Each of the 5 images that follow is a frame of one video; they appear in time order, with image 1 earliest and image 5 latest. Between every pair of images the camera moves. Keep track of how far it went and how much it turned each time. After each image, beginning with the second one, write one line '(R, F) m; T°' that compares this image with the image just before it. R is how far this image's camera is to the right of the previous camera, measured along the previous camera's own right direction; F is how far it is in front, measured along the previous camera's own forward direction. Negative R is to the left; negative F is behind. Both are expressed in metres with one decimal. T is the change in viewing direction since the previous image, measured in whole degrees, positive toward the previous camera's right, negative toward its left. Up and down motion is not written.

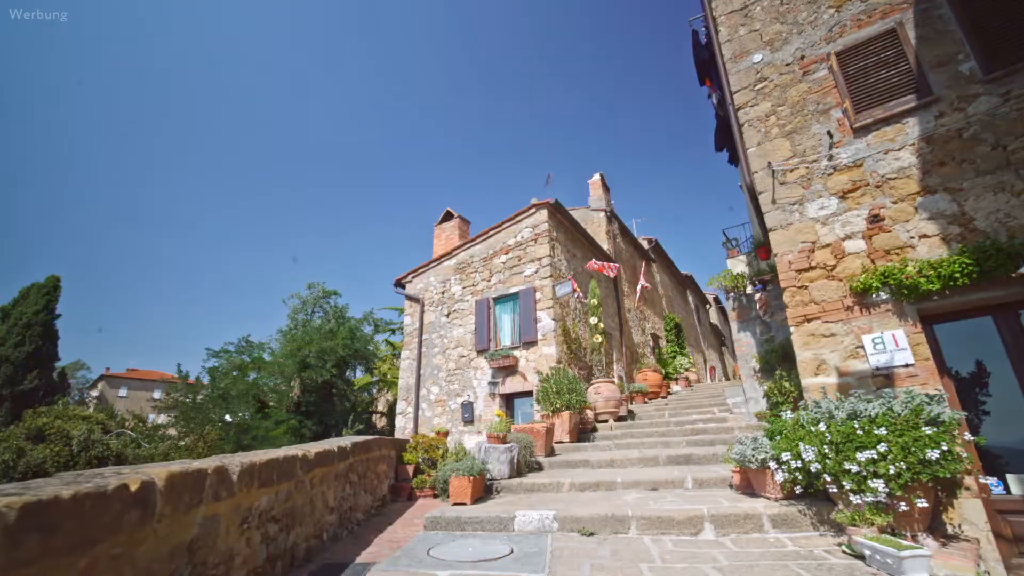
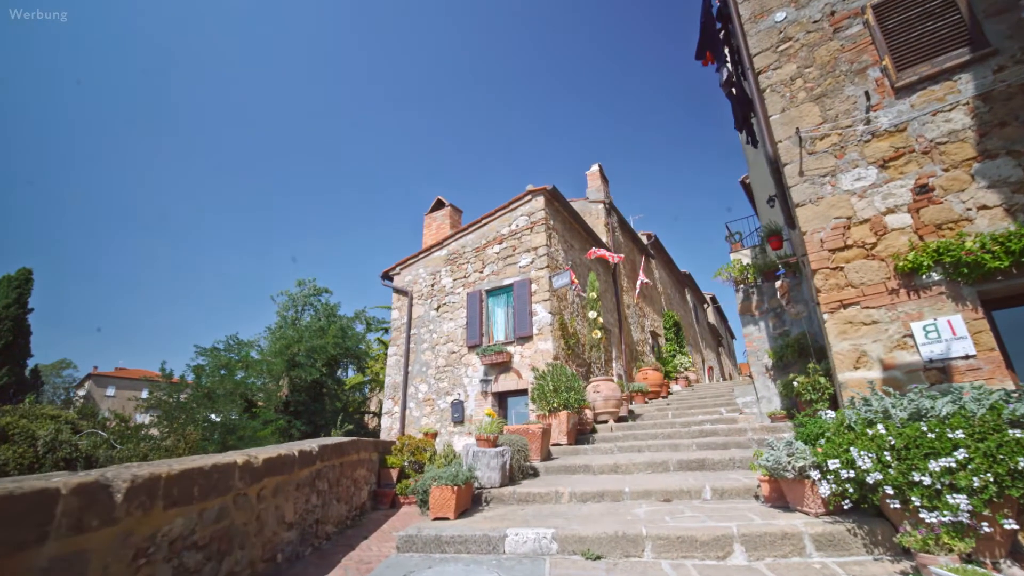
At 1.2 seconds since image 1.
(0.0, +0.5) m; +1°
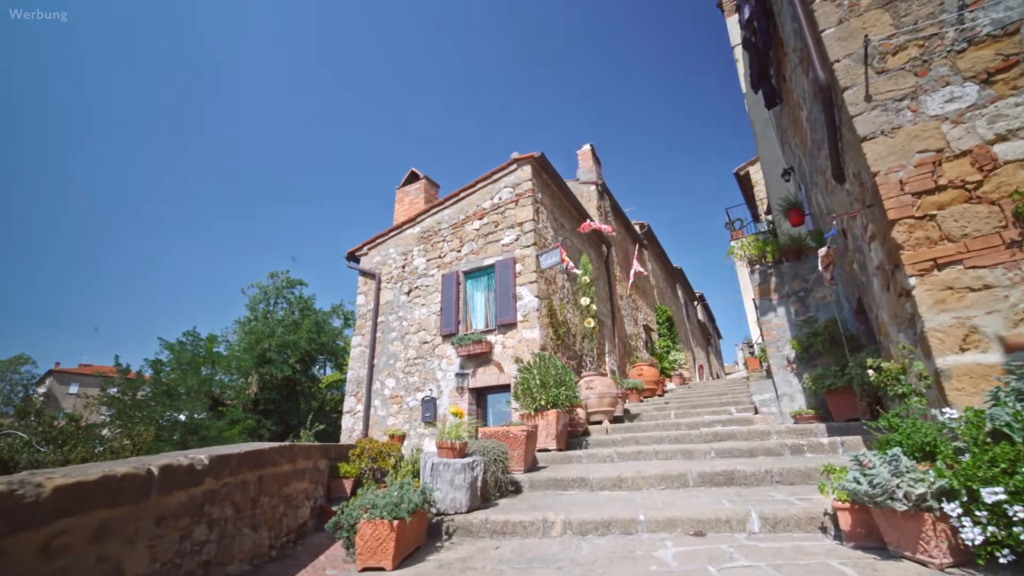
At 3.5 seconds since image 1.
(+0.1, +1.0) m; +2°
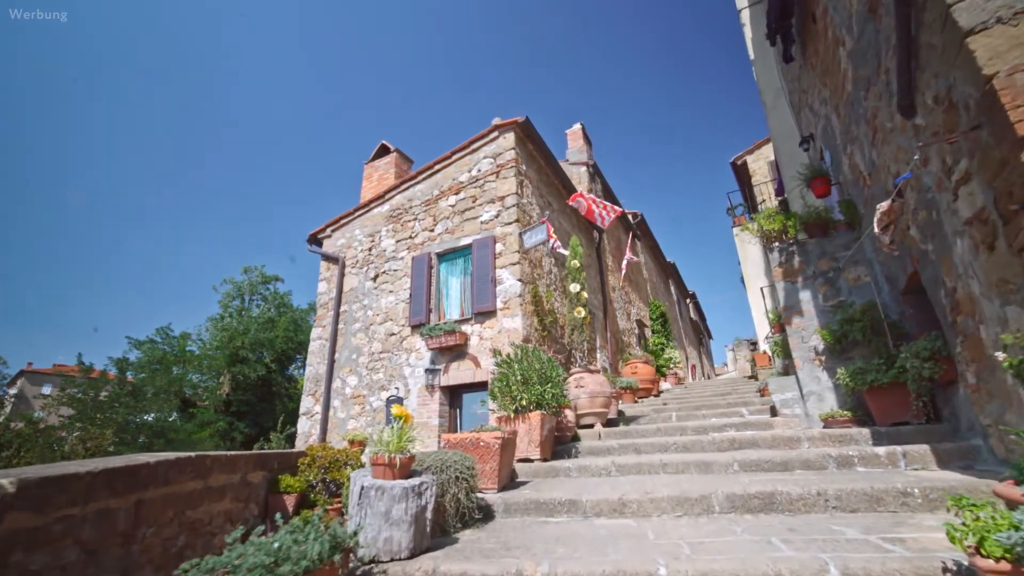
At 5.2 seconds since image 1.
(+0.1, +0.9) m; +1°
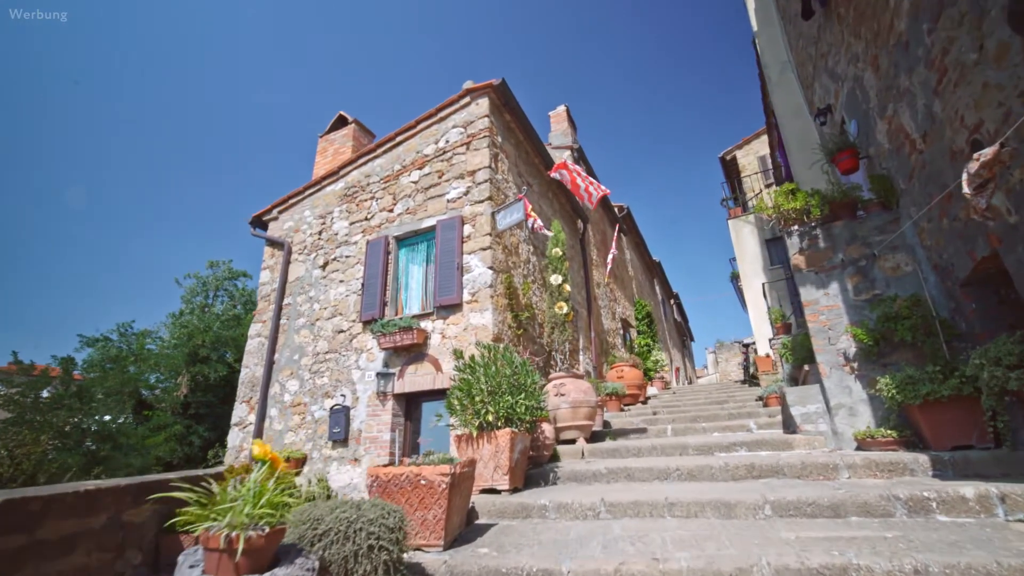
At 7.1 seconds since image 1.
(+0.1, +0.9) m; +2°
